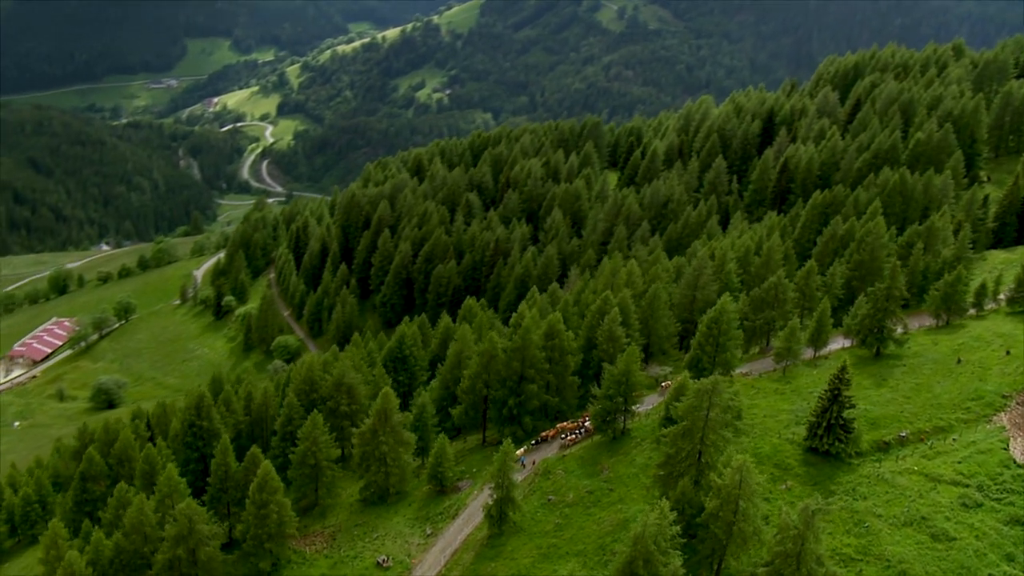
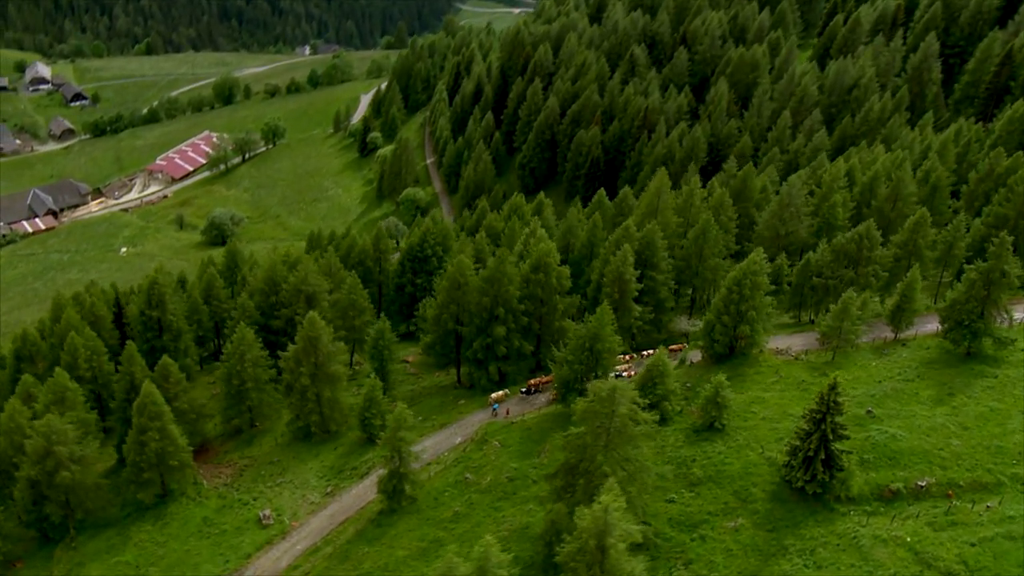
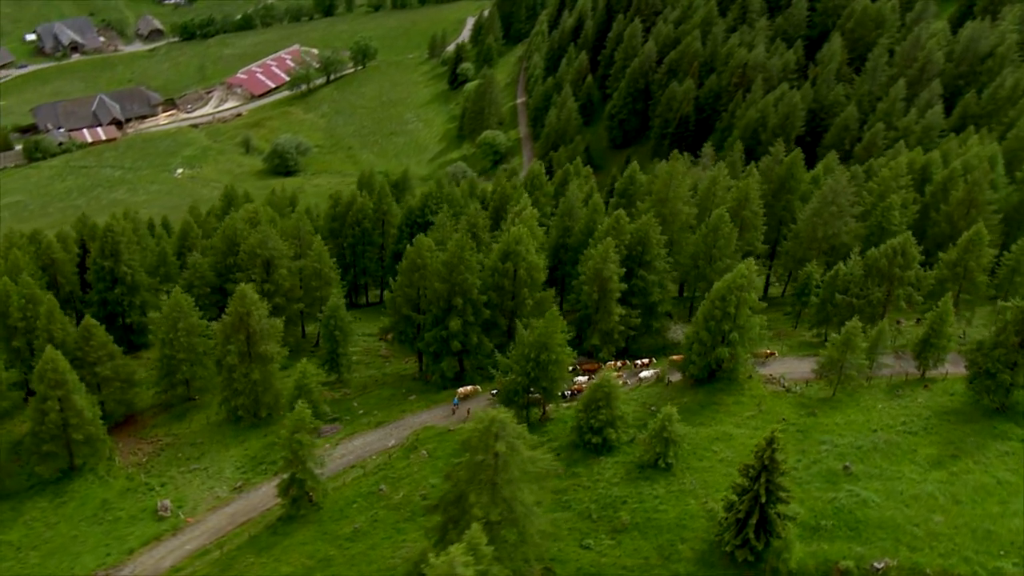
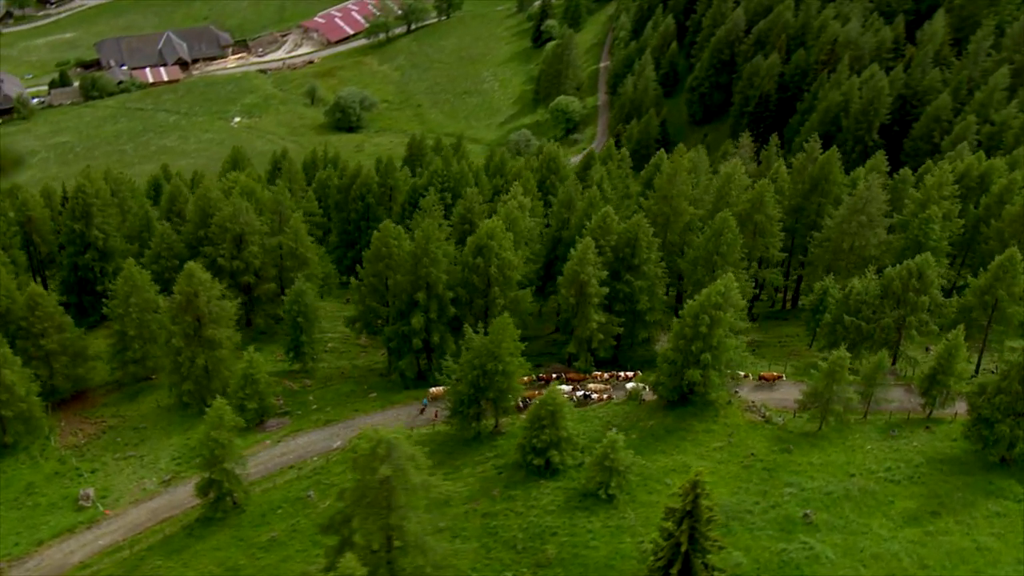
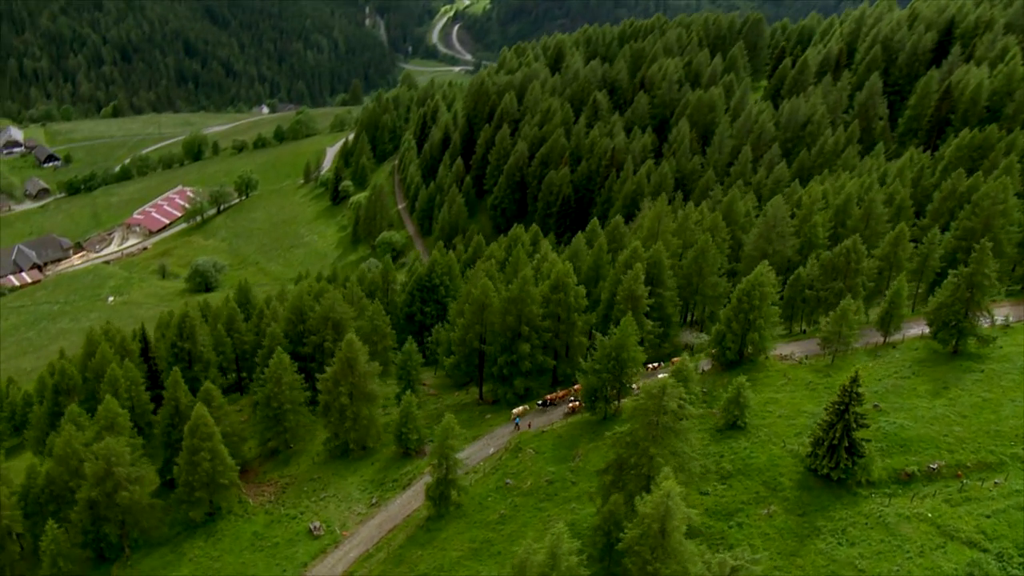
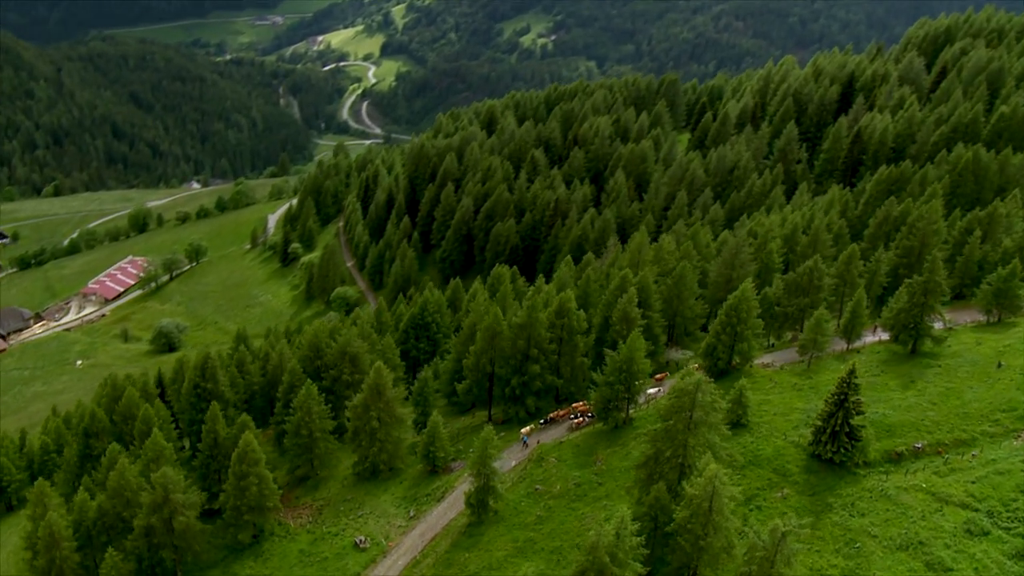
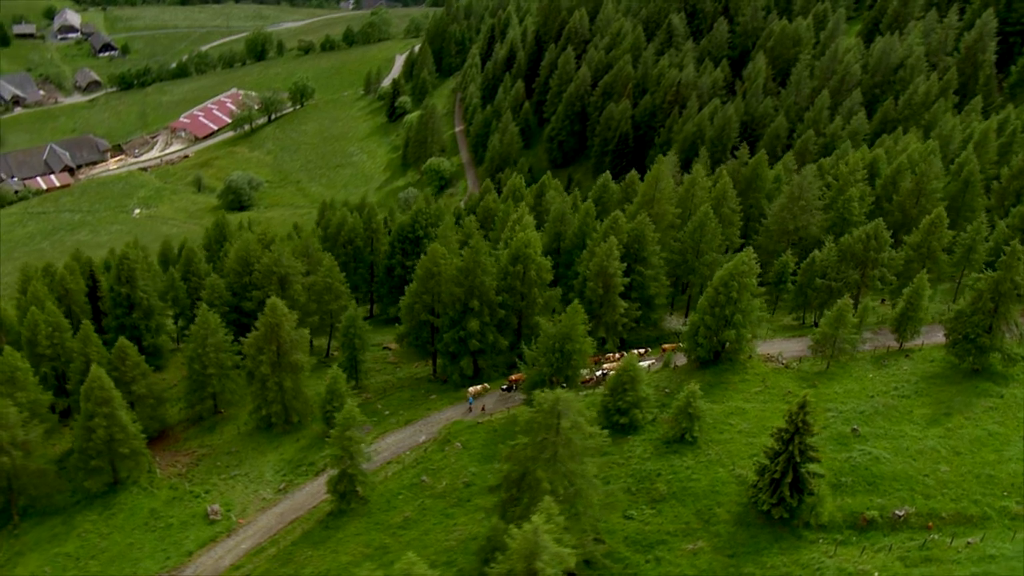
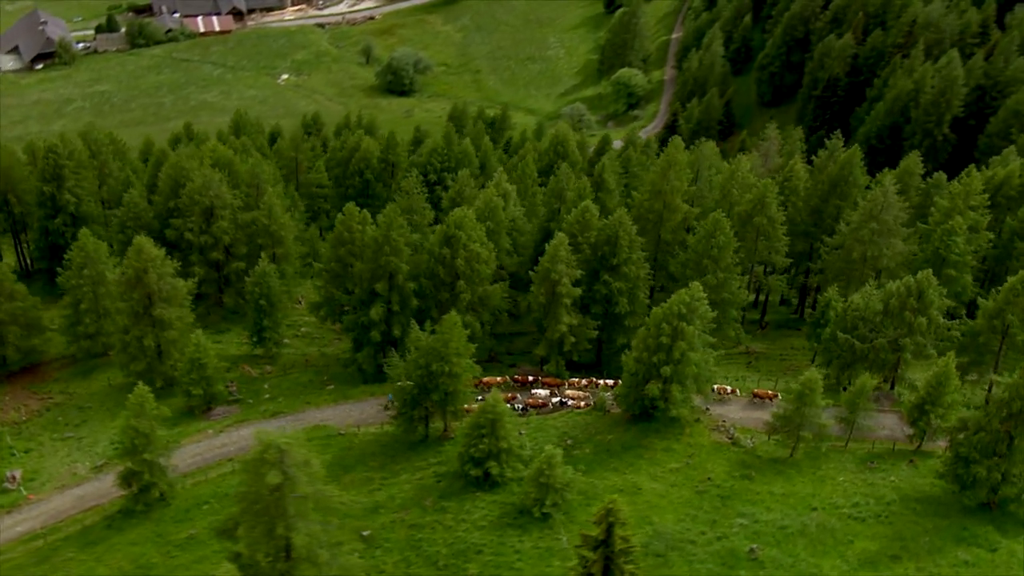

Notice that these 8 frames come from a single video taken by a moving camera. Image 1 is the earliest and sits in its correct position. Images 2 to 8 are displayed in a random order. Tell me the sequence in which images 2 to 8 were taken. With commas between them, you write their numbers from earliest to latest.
6, 5, 2, 7, 3, 4, 8
